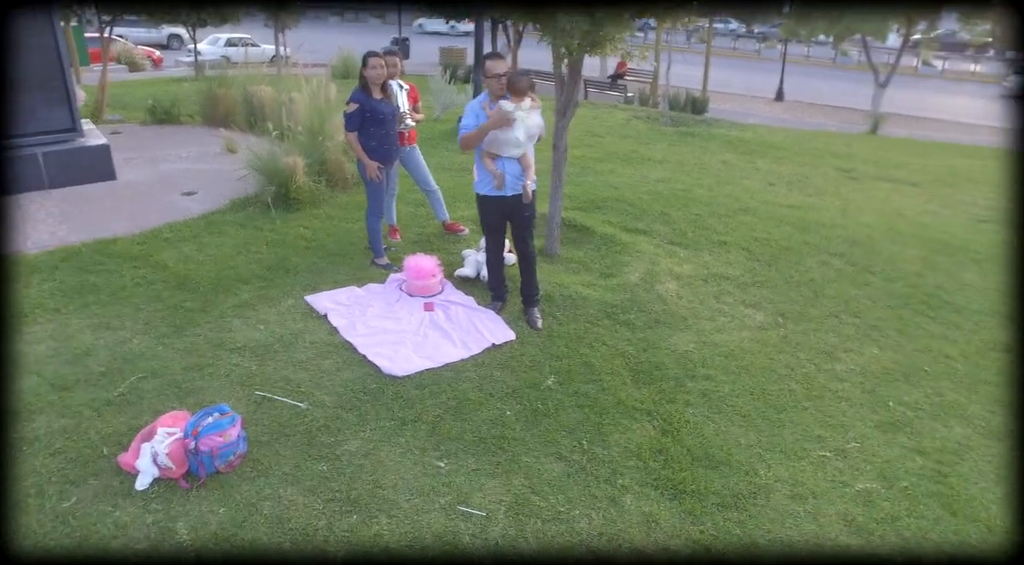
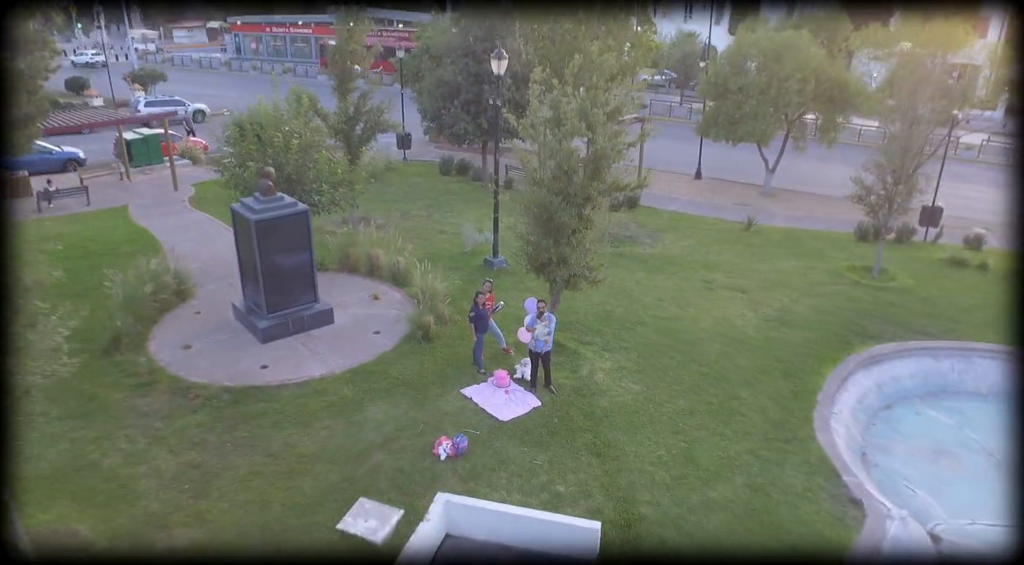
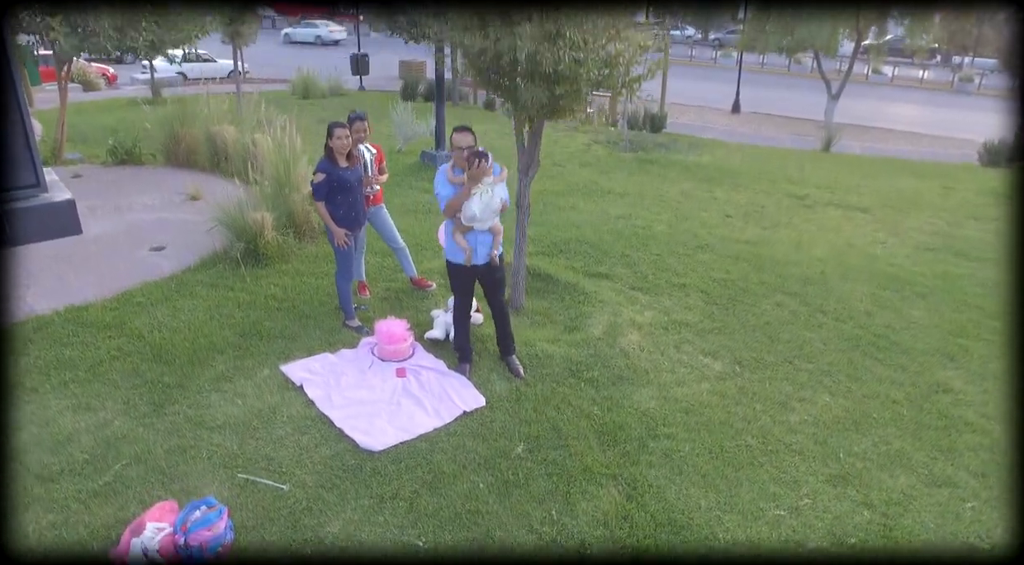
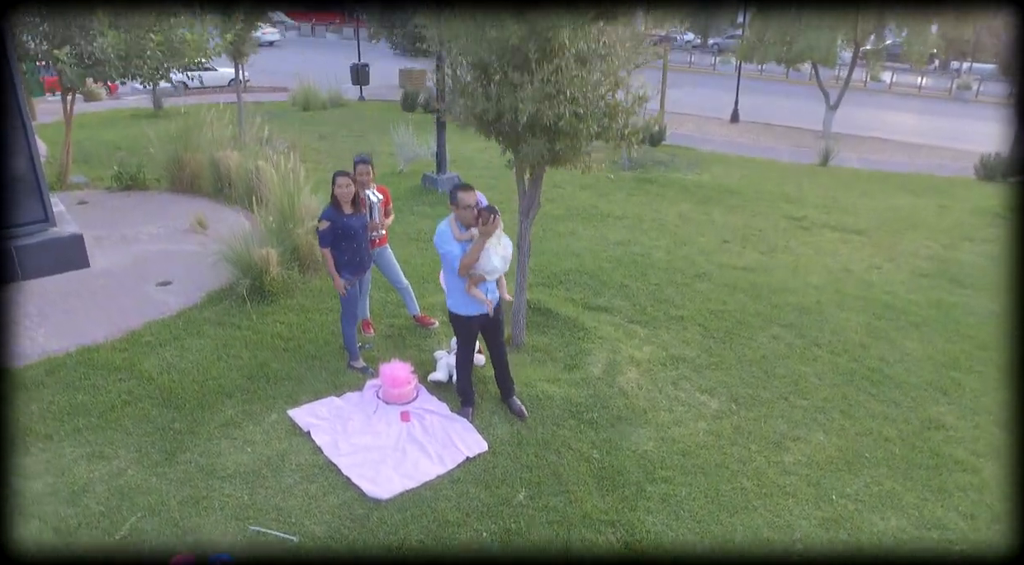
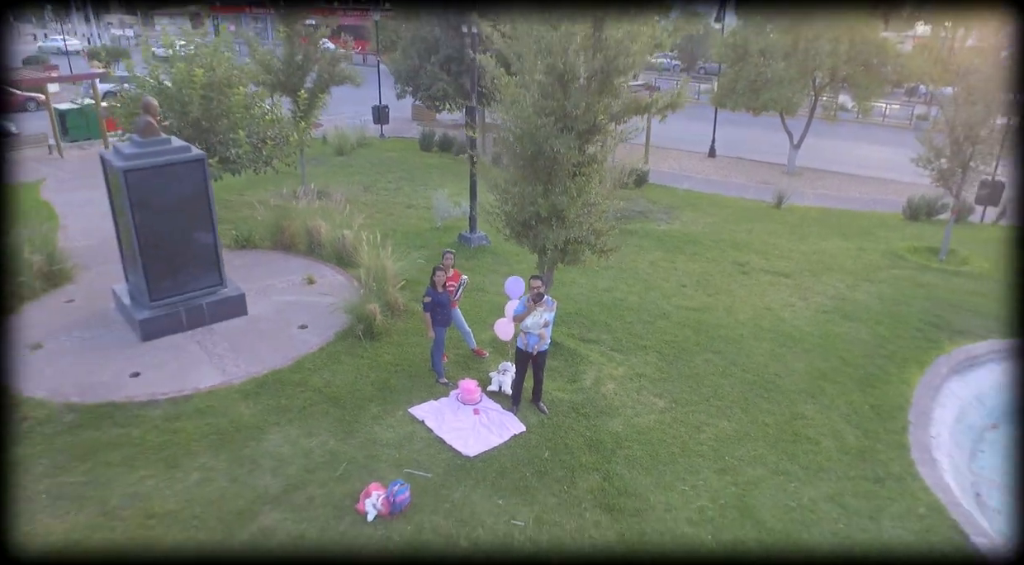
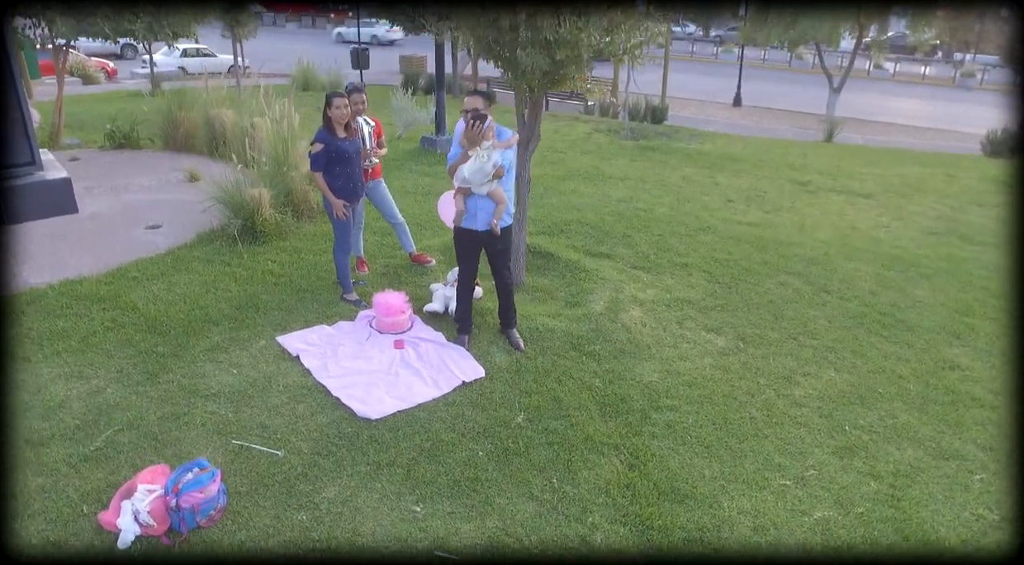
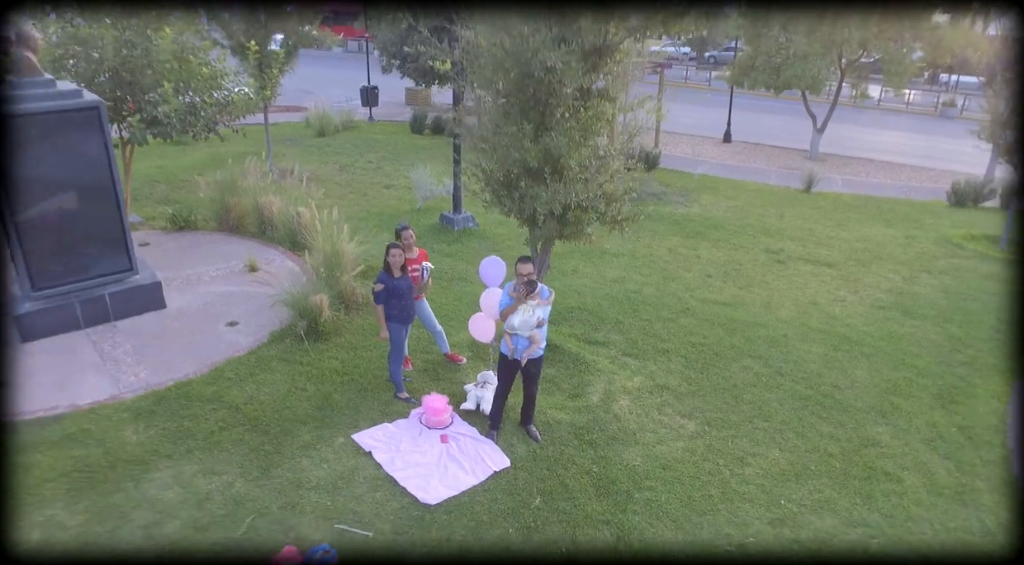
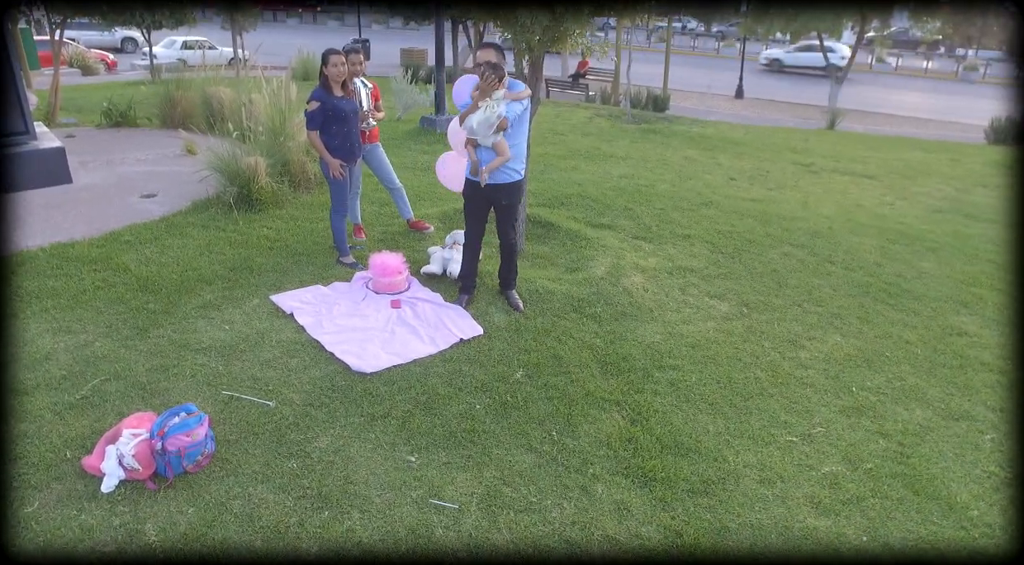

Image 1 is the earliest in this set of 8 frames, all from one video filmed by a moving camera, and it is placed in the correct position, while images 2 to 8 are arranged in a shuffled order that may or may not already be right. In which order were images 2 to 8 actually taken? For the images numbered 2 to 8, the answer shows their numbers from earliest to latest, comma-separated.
8, 6, 3, 4, 7, 5, 2
